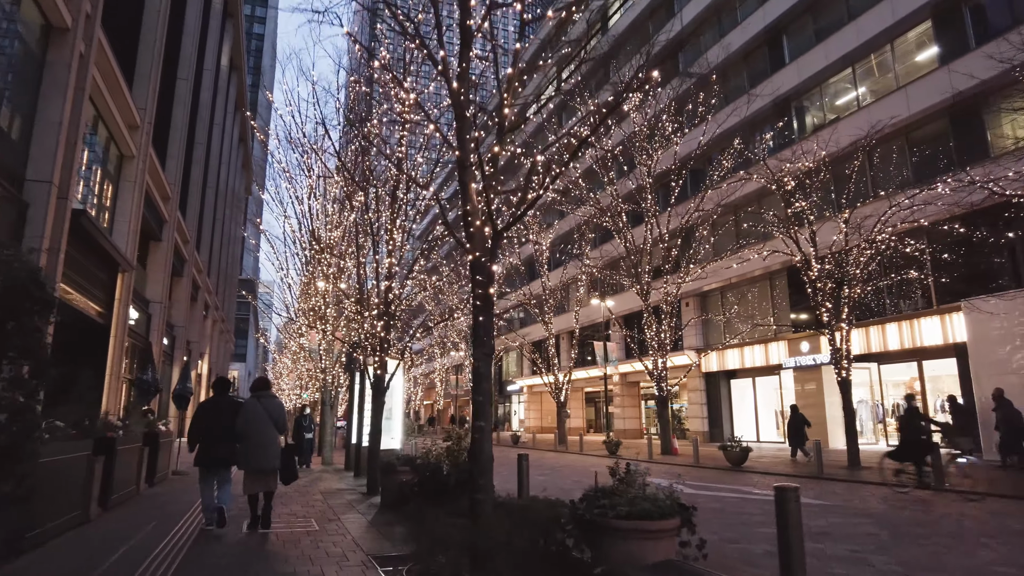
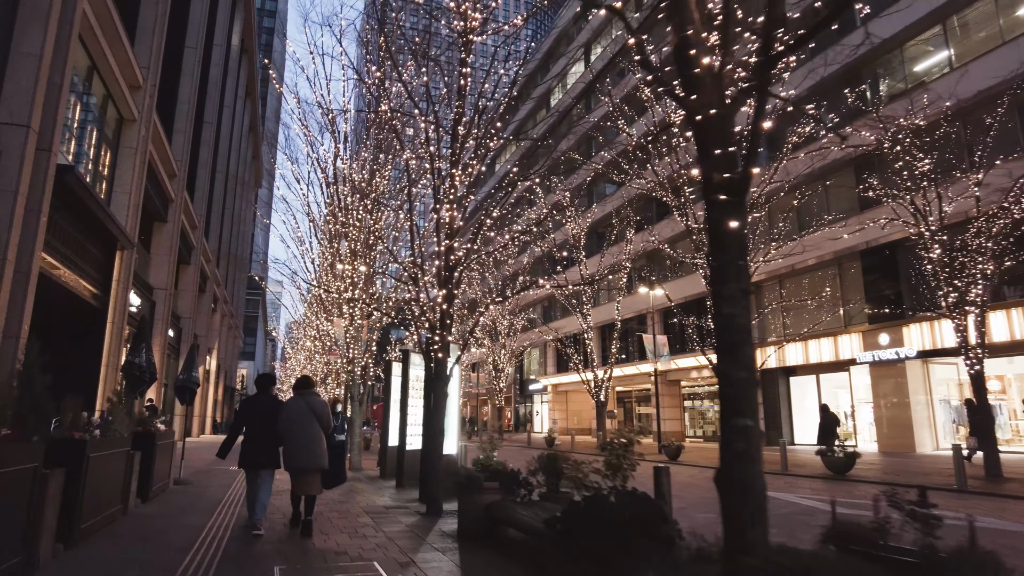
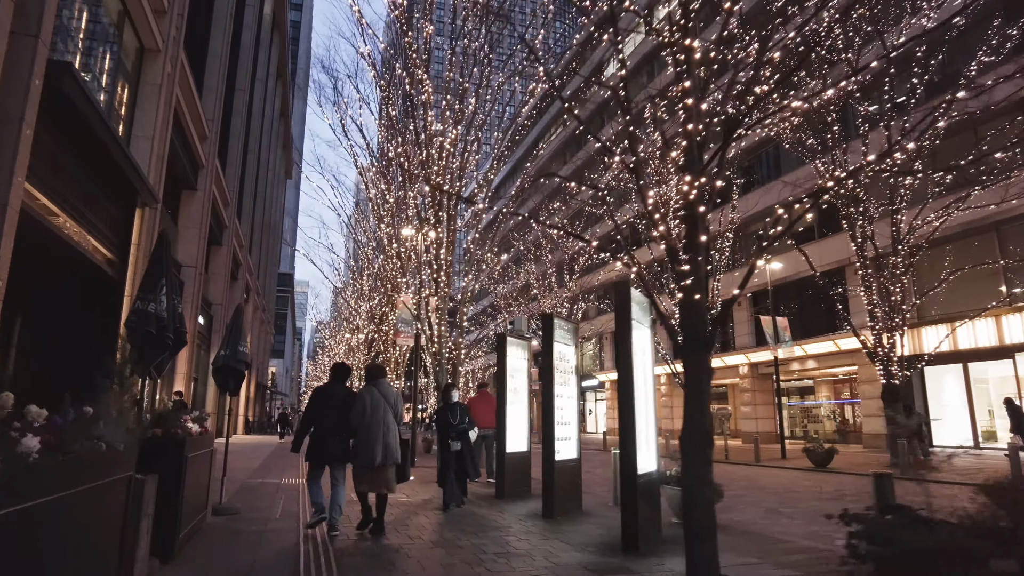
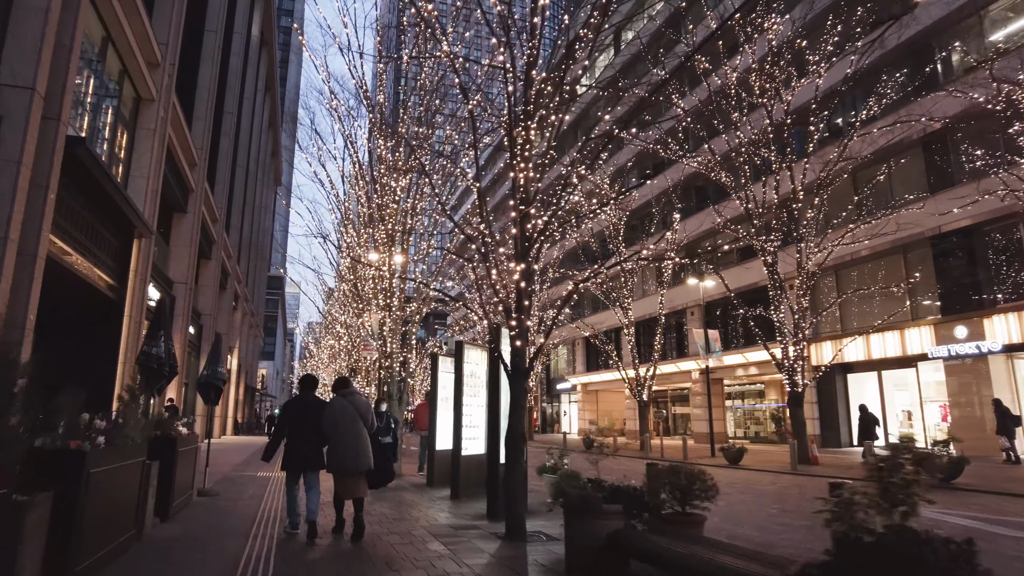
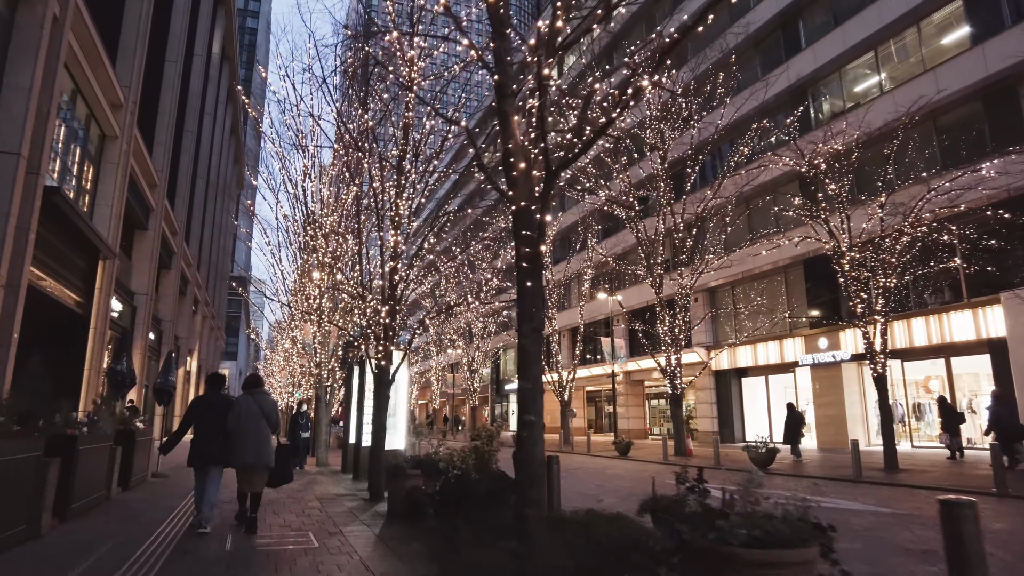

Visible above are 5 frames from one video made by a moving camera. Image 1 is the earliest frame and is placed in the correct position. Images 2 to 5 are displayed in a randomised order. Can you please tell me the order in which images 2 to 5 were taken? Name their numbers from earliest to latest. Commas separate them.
5, 2, 4, 3
